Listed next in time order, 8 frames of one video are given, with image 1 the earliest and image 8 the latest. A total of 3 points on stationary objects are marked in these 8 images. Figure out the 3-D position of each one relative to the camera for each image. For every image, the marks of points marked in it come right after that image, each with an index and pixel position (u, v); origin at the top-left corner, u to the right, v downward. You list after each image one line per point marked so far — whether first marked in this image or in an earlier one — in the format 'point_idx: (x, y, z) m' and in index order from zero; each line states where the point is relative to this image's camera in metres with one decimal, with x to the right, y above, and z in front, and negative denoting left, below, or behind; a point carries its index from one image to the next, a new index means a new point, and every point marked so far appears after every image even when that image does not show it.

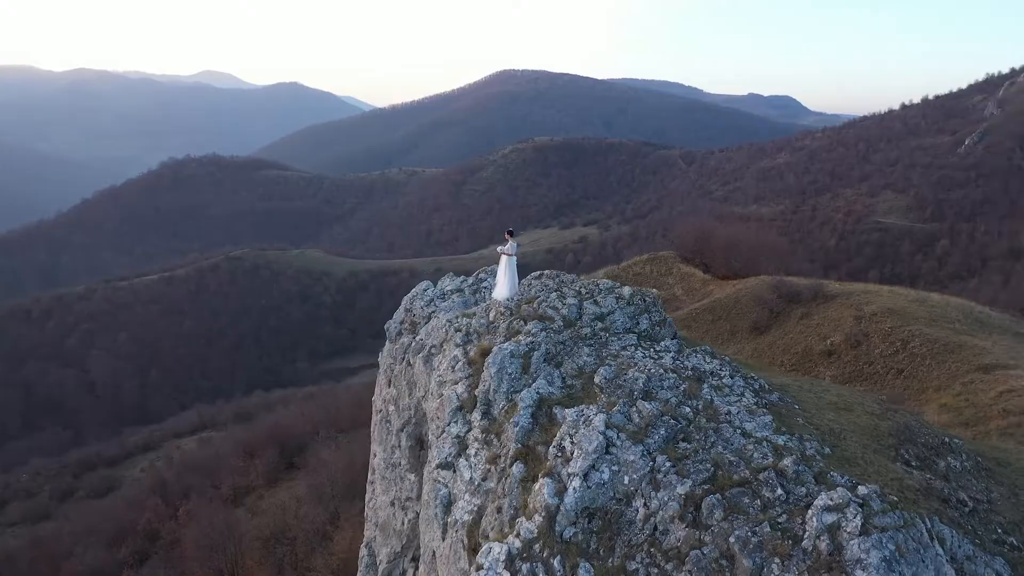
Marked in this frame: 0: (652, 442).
0: (+1.7, -1.9, +10.6) m
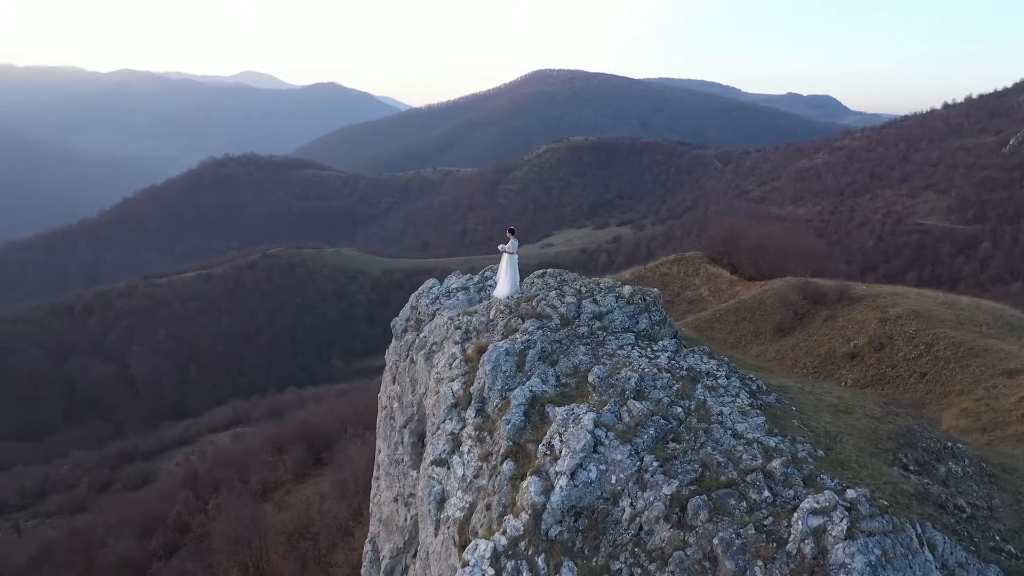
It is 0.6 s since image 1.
0: (+1.6, -1.9, +10.6) m
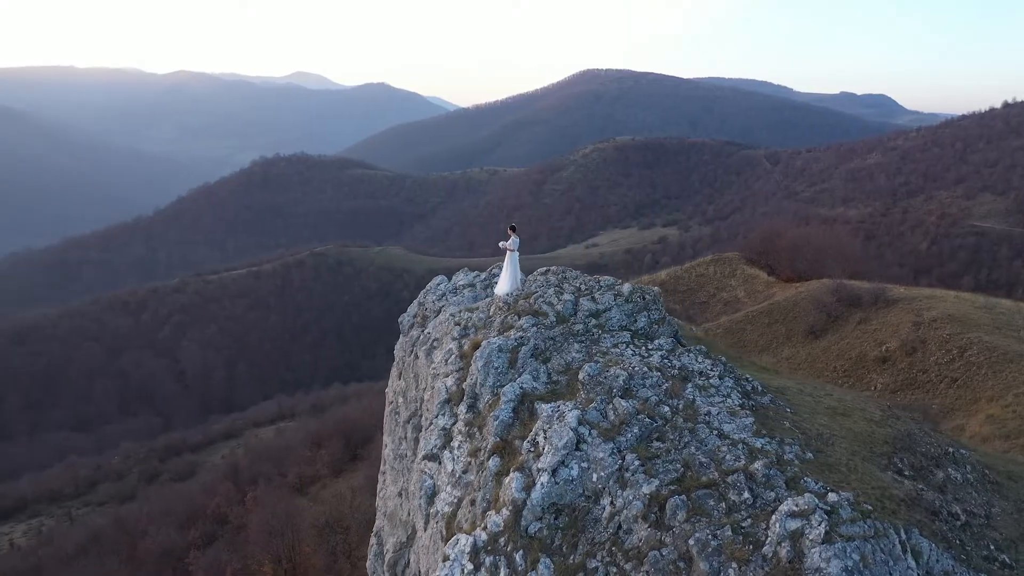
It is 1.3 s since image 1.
0: (+1.4, -1.9, +10.5) m
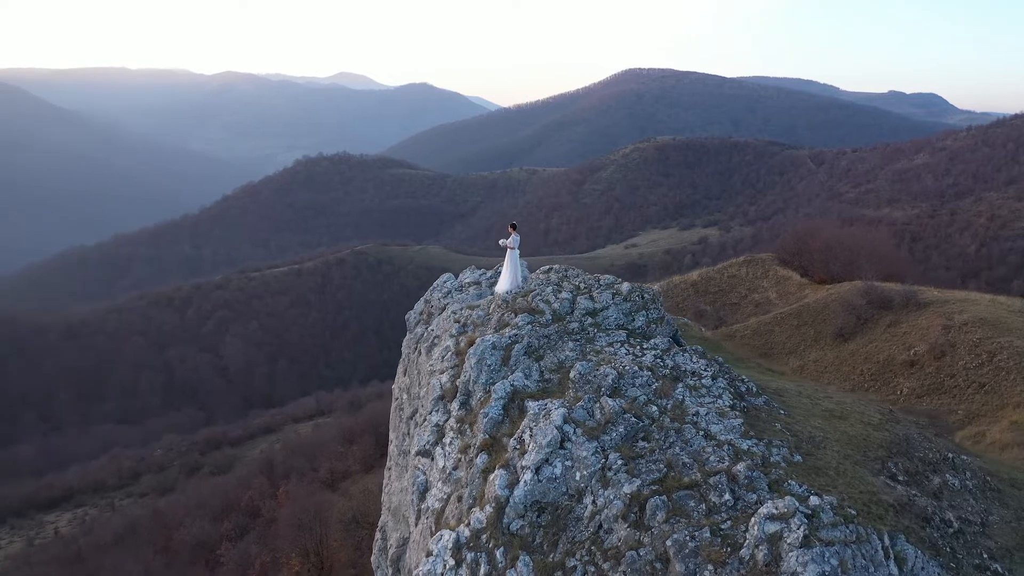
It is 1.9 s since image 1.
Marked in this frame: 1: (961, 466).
0: (+1.2, -1.9, +10.4) m
1: (+6.1, -2.4, +11.5) m
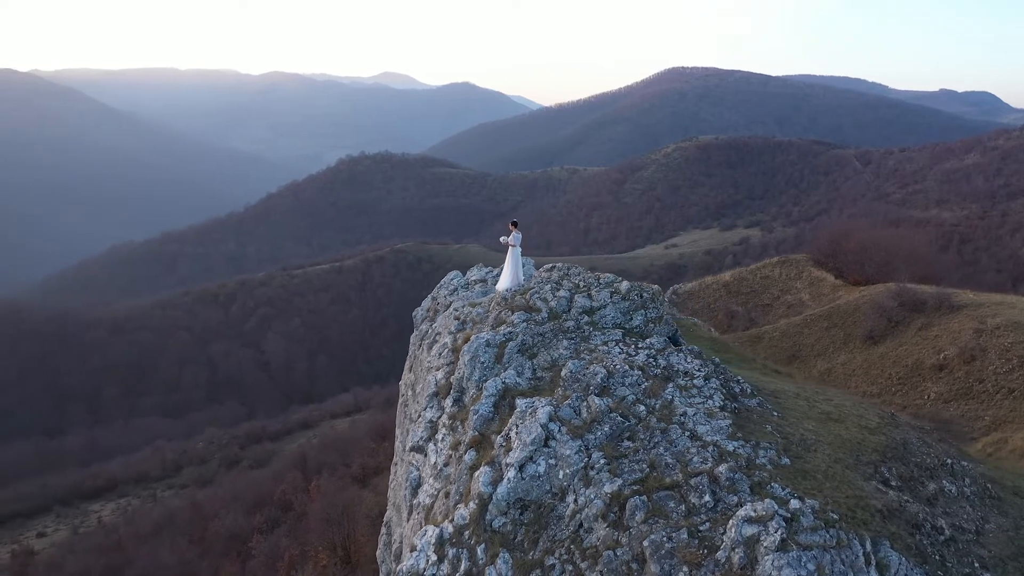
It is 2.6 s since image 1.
0: (+1.0, -1.8, +10.4) m
1: (+6.0, -2.5, +11.2) m
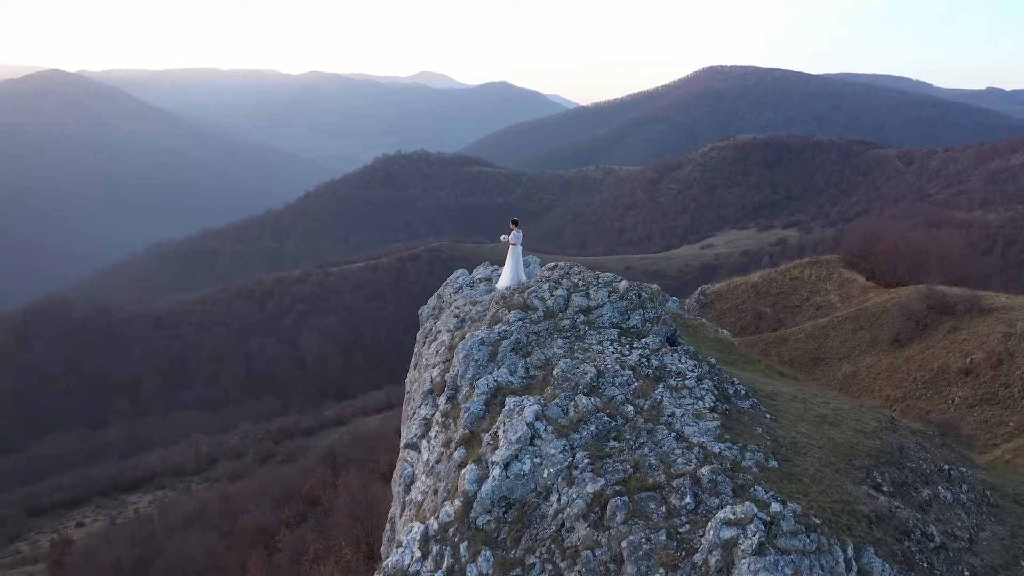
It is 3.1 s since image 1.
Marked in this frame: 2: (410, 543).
0: (+0.8, -1.8, +10.3) m
1: (+5.8, -2.5, +10.9) m
2: (-1.3, -3.2, +10.7) m
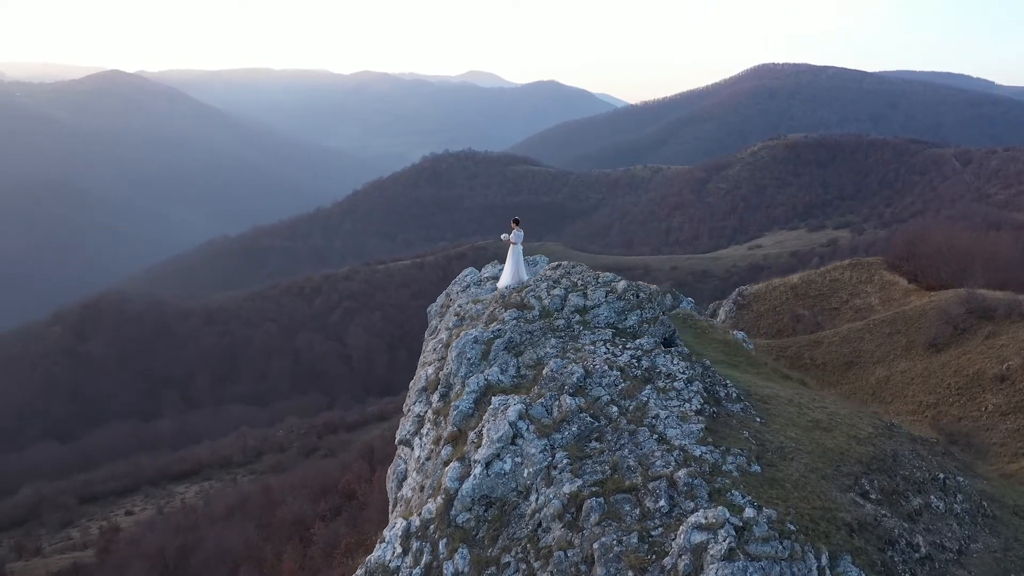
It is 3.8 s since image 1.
0: (+0.6, -1.8, +10.3) m
1: (+5.6, -2.5, +10.6) m
2: (-1.5, -3.2, +10.8) m
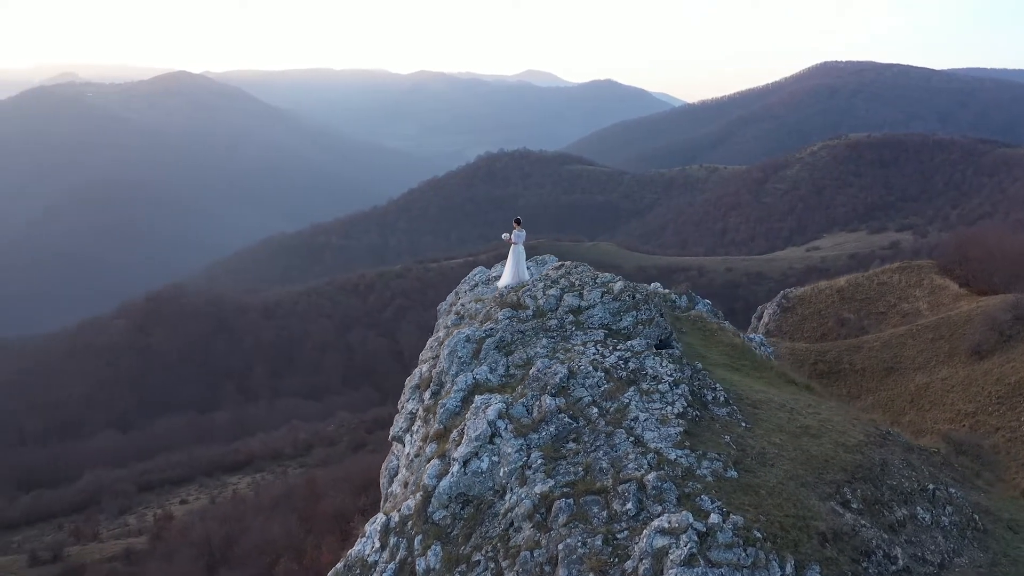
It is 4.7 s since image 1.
0: (+0.3, -1.8, +10.3) m
1: (+5.4, -2.6, +10.3) m
2: (-1.7, -3.2, +10.9) m
